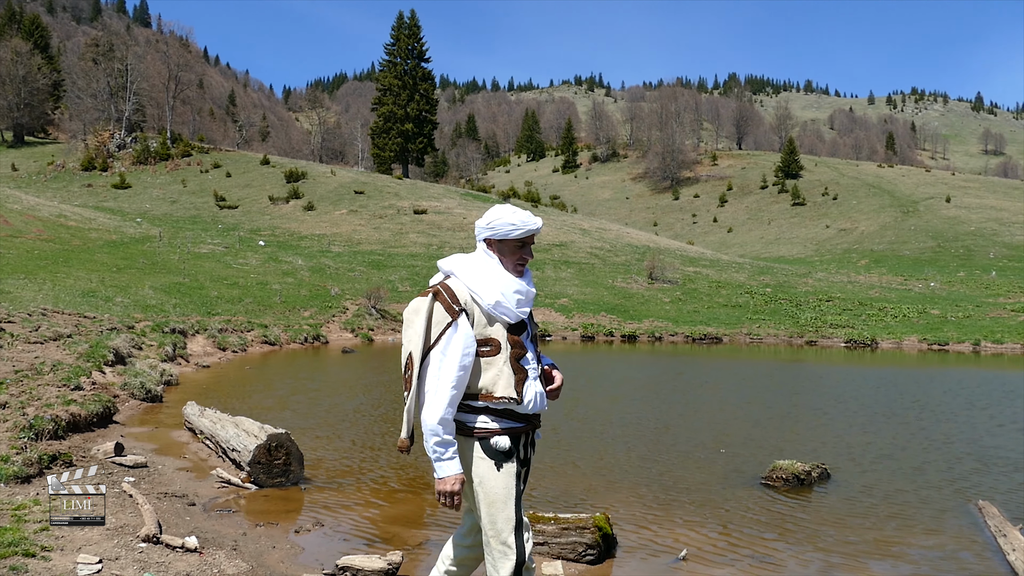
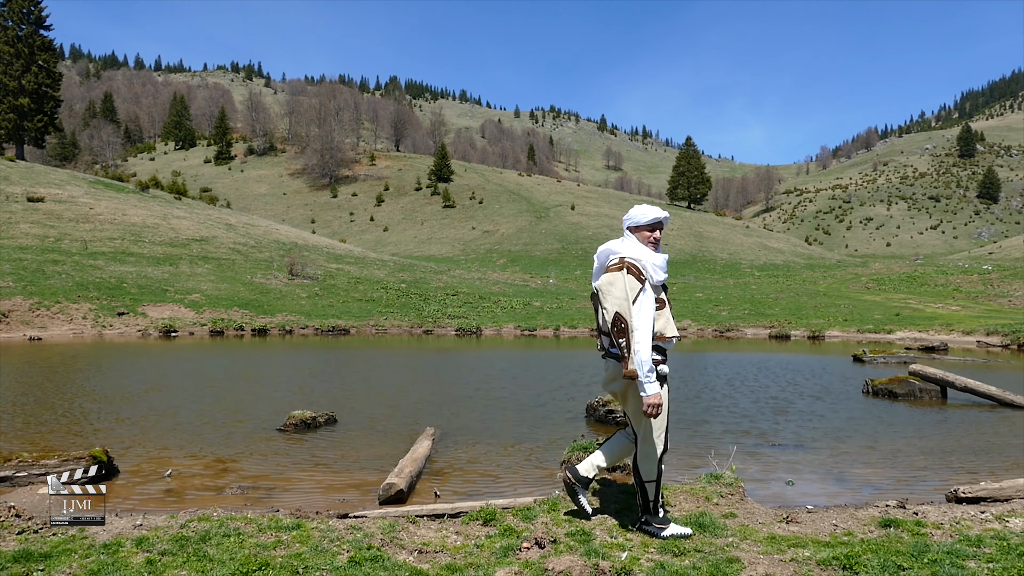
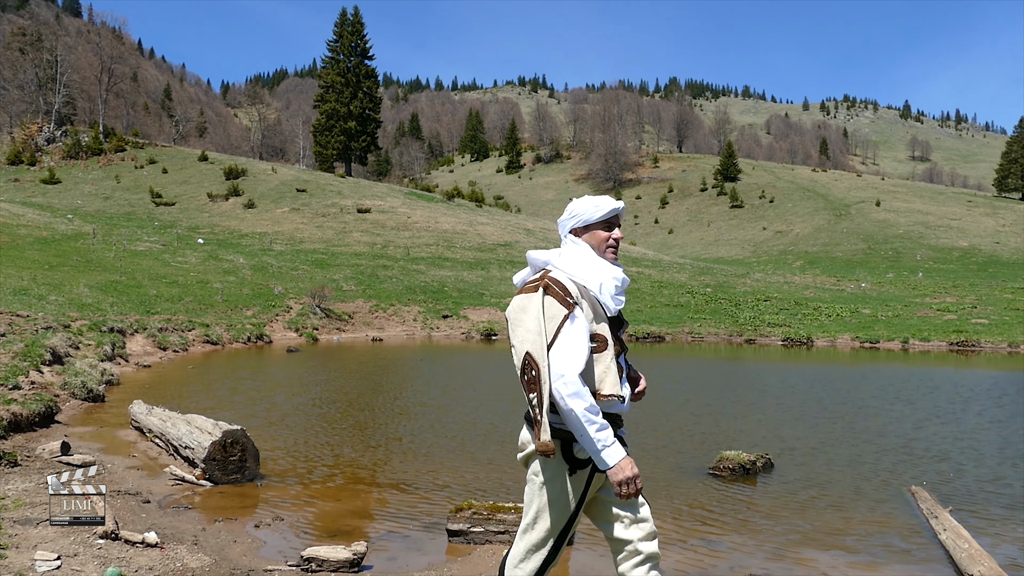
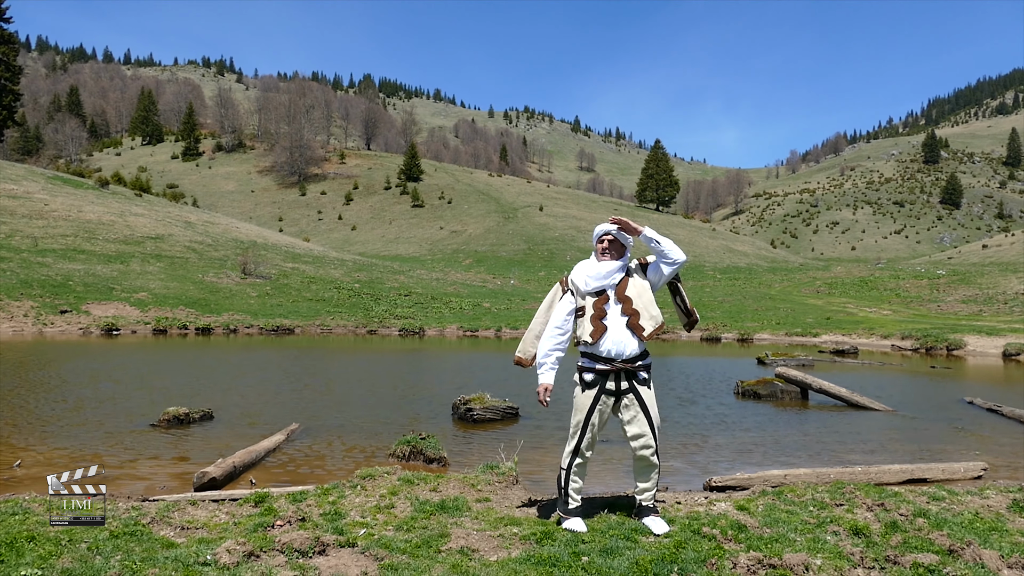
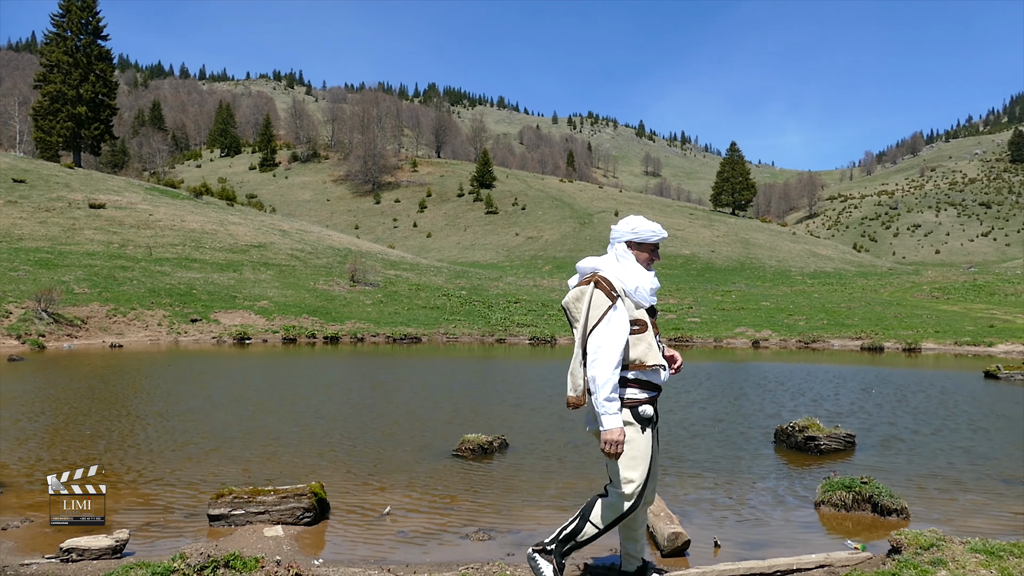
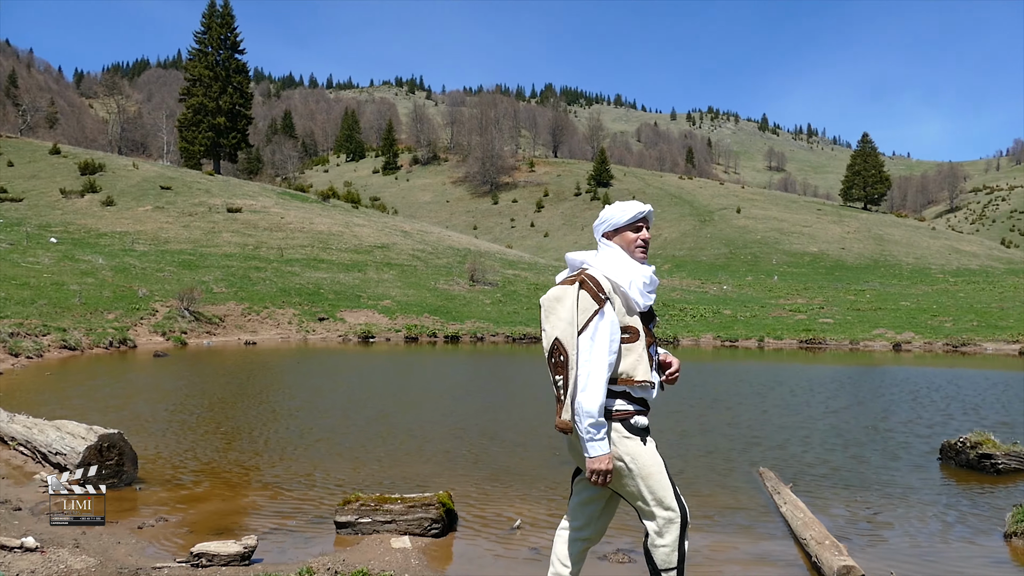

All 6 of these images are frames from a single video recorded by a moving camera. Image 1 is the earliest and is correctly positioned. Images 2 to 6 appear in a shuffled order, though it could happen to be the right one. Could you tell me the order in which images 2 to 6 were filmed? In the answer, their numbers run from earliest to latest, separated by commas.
3, 6, 5, 2, 4
